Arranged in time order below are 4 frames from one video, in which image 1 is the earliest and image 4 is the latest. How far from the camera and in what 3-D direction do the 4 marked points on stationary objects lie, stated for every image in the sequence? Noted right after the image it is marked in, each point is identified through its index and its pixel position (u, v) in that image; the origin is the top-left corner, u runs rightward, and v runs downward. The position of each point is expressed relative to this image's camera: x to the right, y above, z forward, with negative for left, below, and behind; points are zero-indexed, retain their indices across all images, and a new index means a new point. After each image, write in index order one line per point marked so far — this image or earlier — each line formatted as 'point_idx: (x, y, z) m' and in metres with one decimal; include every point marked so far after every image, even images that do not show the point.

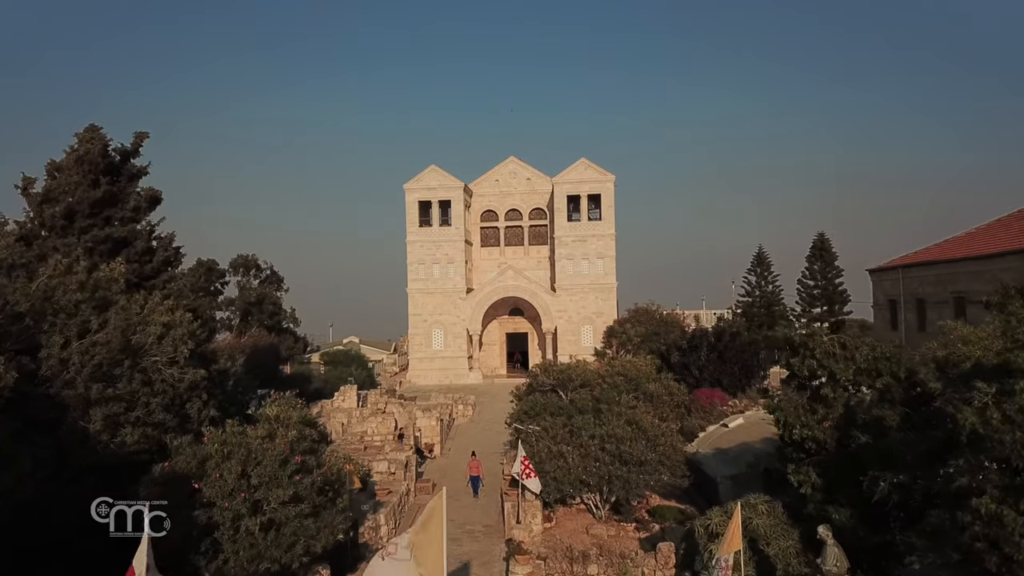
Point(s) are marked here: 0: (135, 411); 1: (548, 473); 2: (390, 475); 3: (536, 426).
0: (-5.4, -1.8, +10.0) m
1: (+0.7, -3.8, +14.4) m
2: (-3.0, -4.6, +17.2) m
3: (+0.5, -3.1, +15.7) m
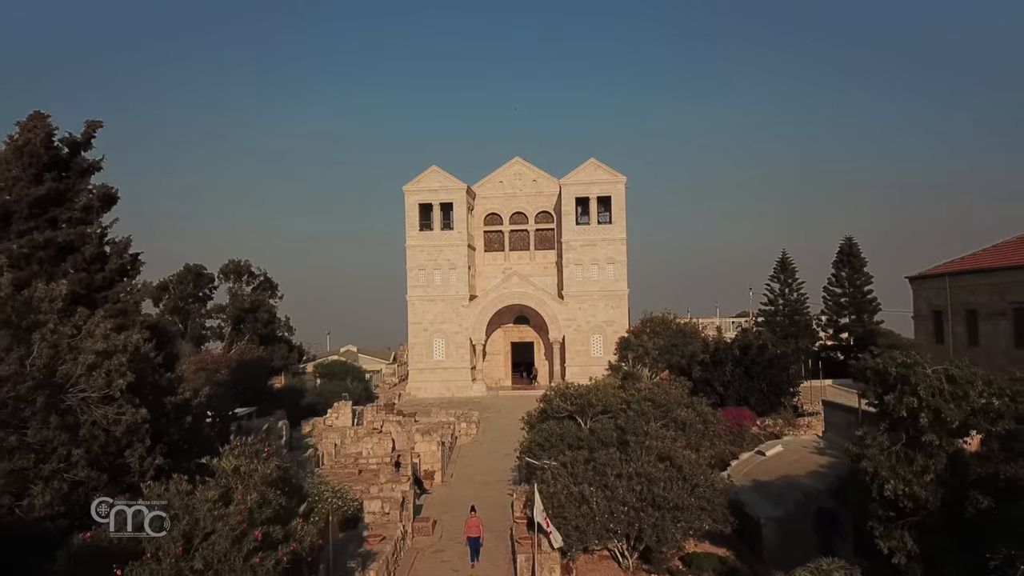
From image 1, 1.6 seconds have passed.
0: (-5.2, -2.0, +7.9) m
1: (+1.0, -4.1, +12.2) m
2: (-2.8, -4.9, +15.0) m
3: (+0.8, -3.4, +13.6) m
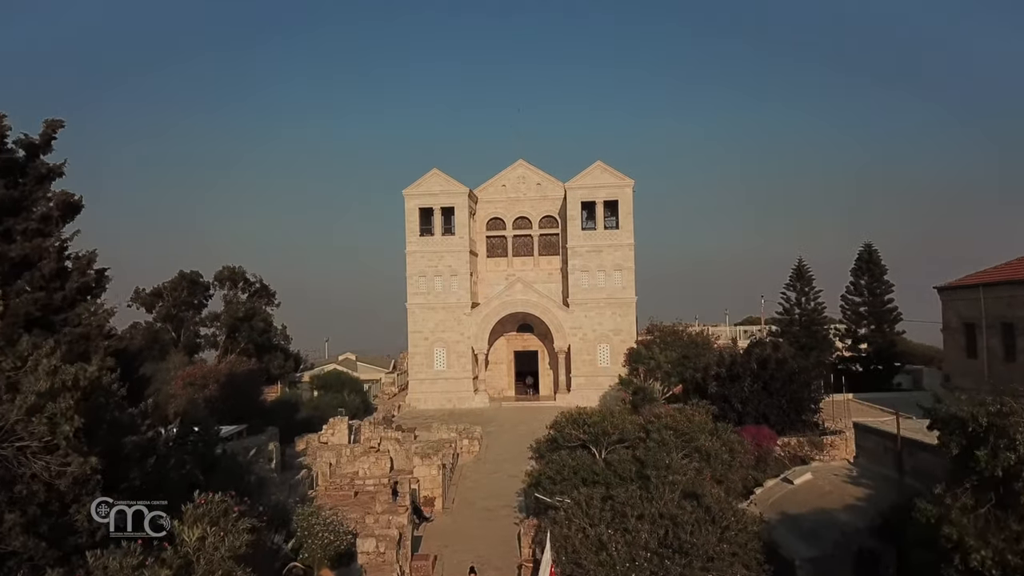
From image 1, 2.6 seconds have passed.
0: (-5.1, -2.3, +6.6) m
1: (+1.1, -4.4, +10.9) m
2: (-2.6, -5.2, +13.7) m
3: (+0.9, -3.7, +12.3) m
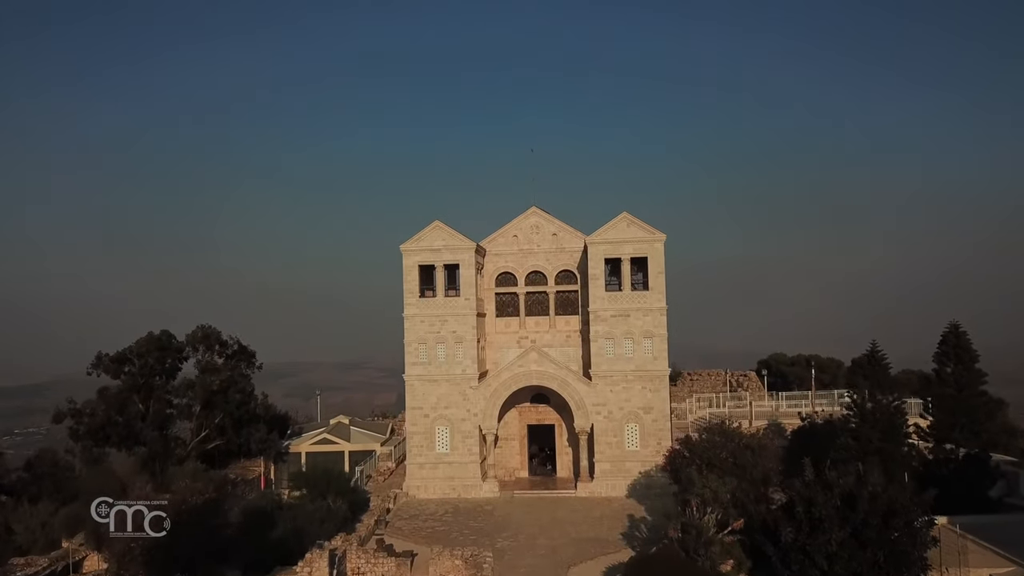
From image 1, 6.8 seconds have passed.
0: (-4.6, -5.3, +1.8) m
1: (+1.6, -7.4, +6.1) m
2: (-2.1, -8.3, +8.9) m
3: (+1.4, -6.7, +7.5) m
